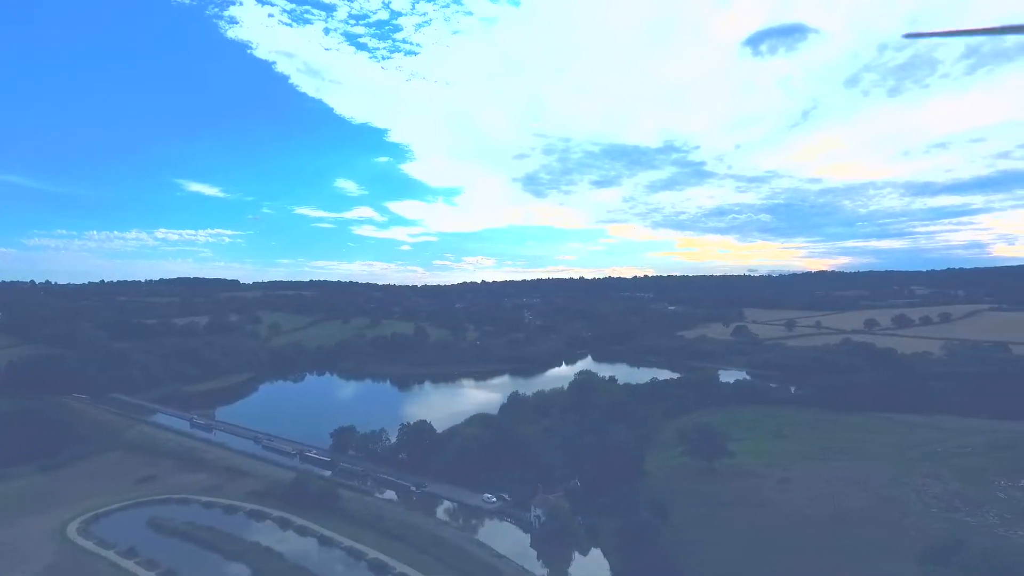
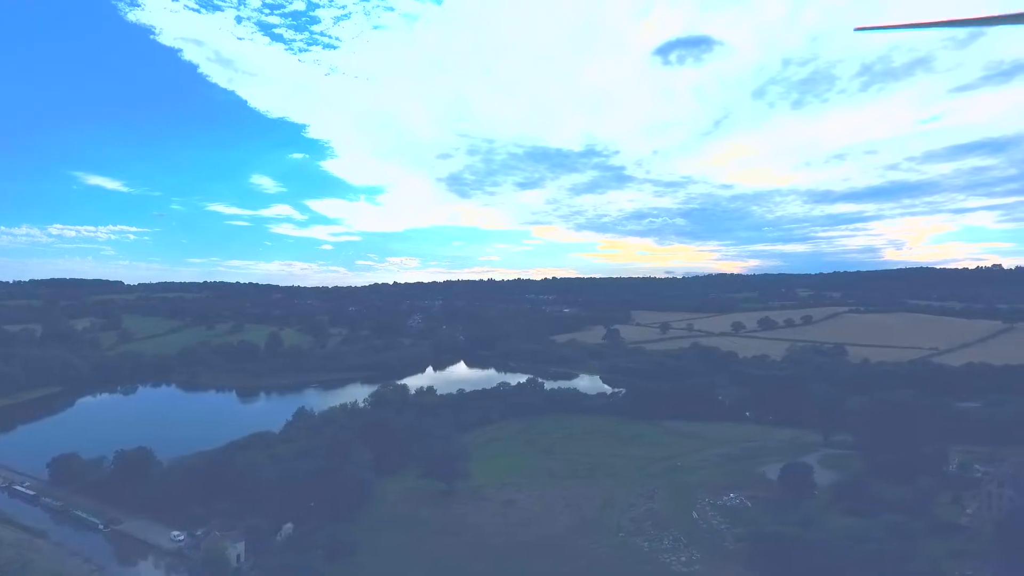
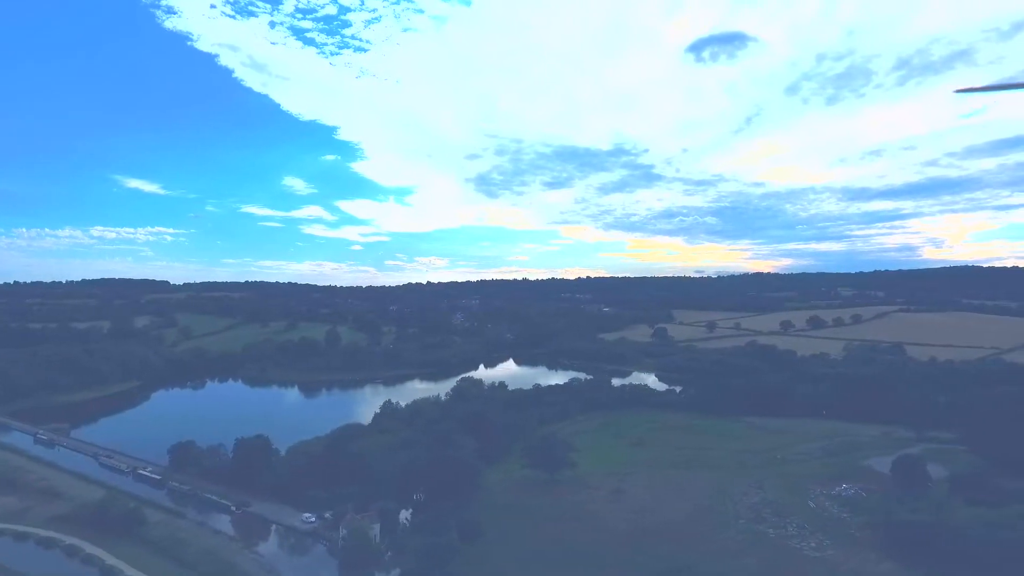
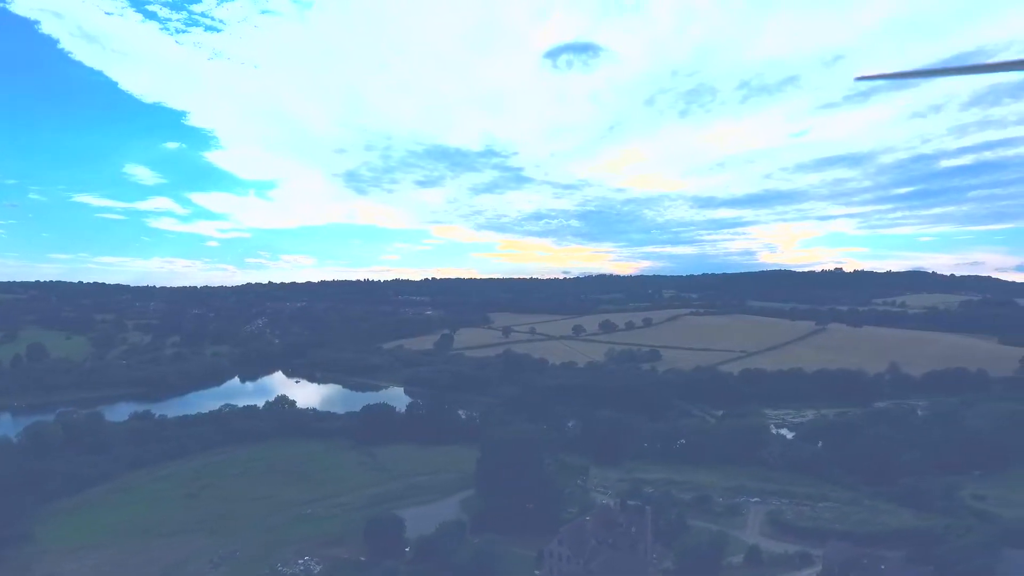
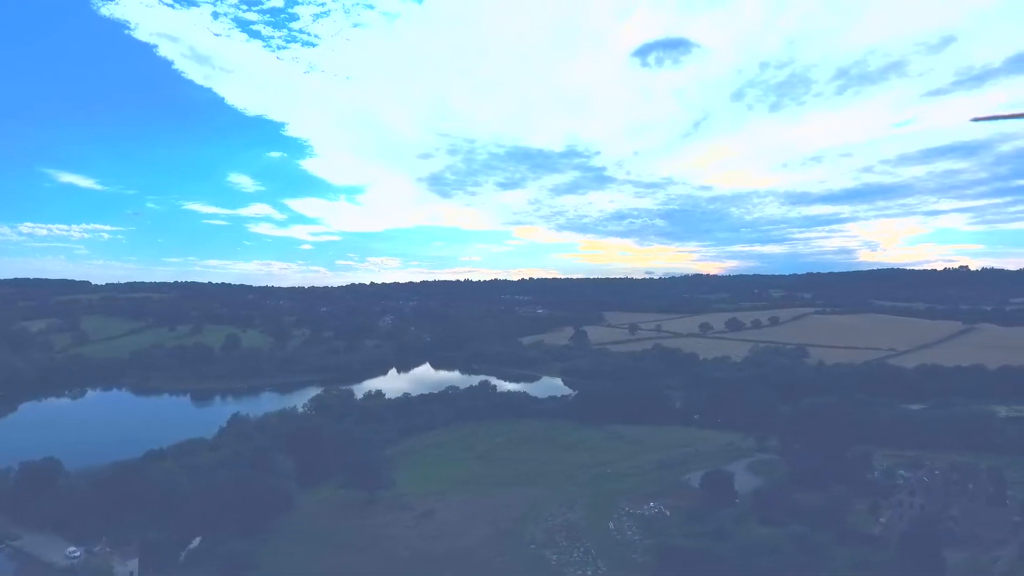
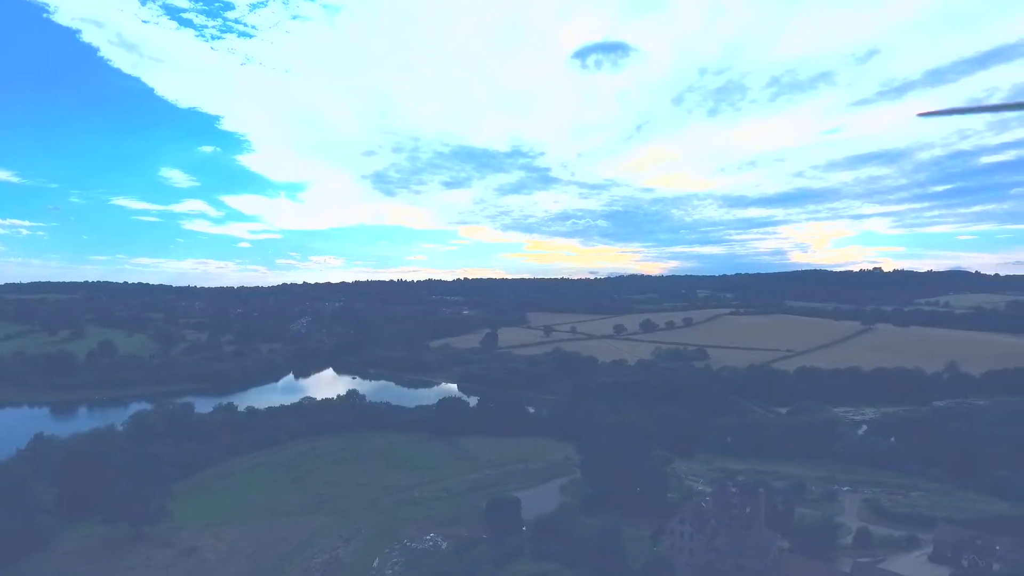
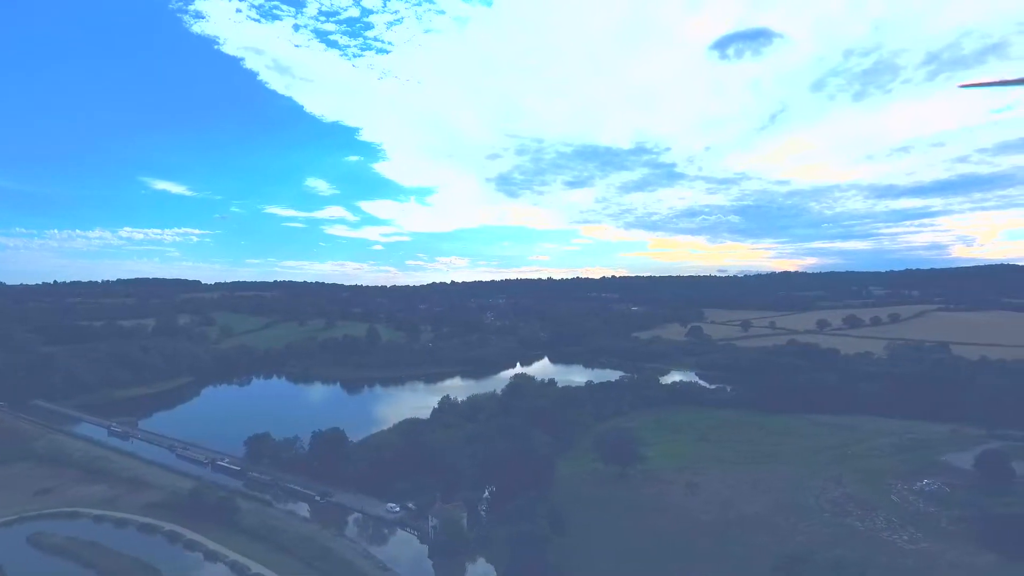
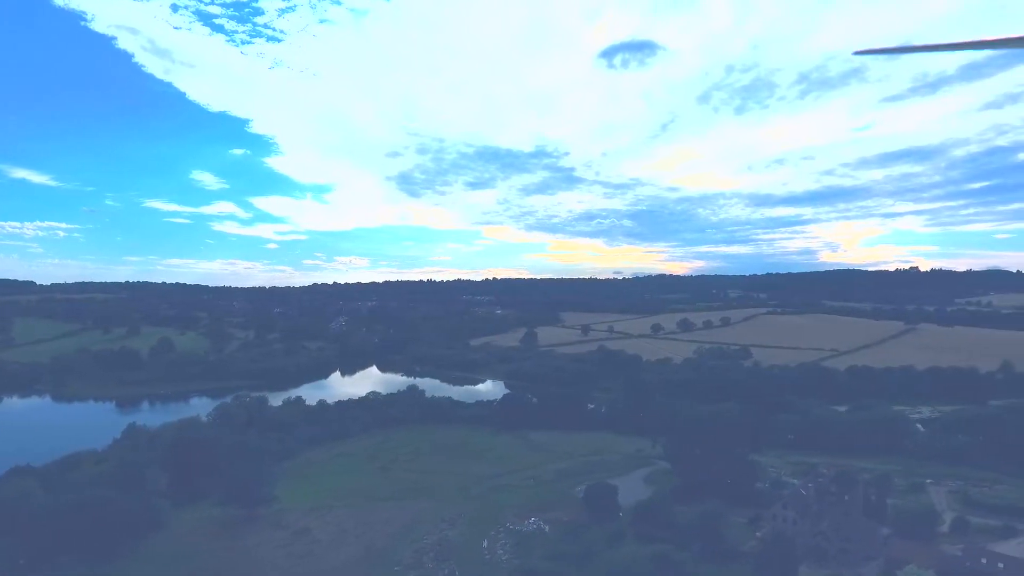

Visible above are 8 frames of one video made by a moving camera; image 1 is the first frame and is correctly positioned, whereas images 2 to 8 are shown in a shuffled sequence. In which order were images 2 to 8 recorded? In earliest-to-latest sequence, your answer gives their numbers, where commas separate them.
7, 3, 2, 5, 8, 6, 4
